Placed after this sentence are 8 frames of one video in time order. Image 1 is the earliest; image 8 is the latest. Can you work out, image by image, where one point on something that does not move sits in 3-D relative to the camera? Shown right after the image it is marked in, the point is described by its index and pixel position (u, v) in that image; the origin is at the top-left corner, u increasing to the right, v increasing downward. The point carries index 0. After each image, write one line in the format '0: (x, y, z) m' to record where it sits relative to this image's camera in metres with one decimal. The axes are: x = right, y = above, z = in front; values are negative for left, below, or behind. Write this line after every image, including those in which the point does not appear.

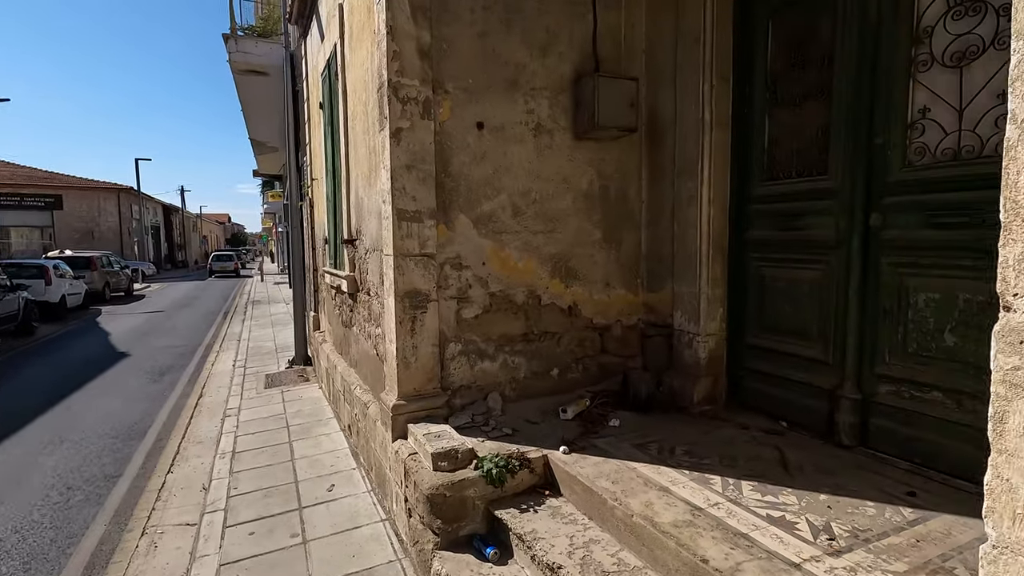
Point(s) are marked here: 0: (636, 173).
0: (+1.0, +0.9, +4.2) m
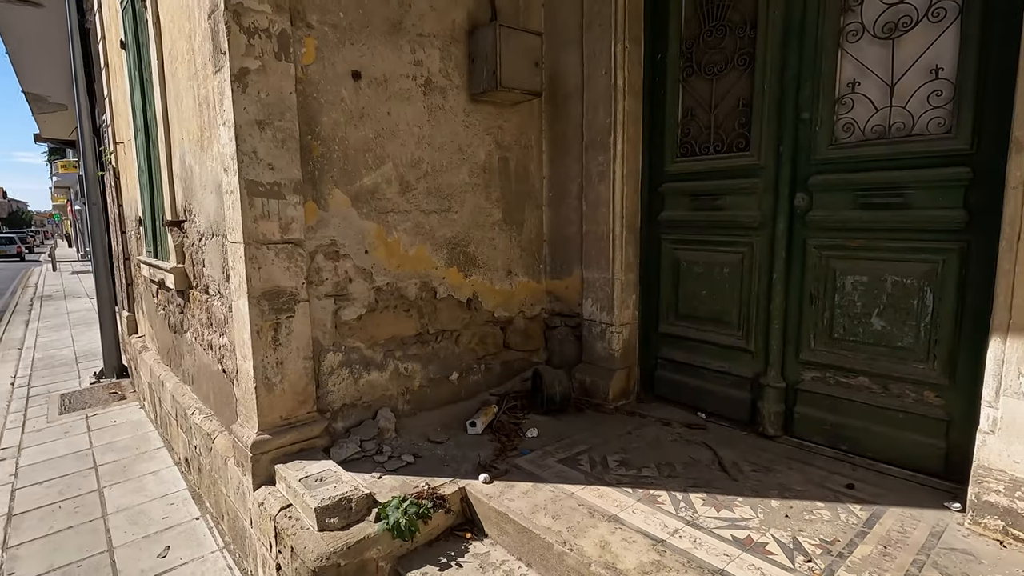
0: (+0.2, +1.0, +3.7) m
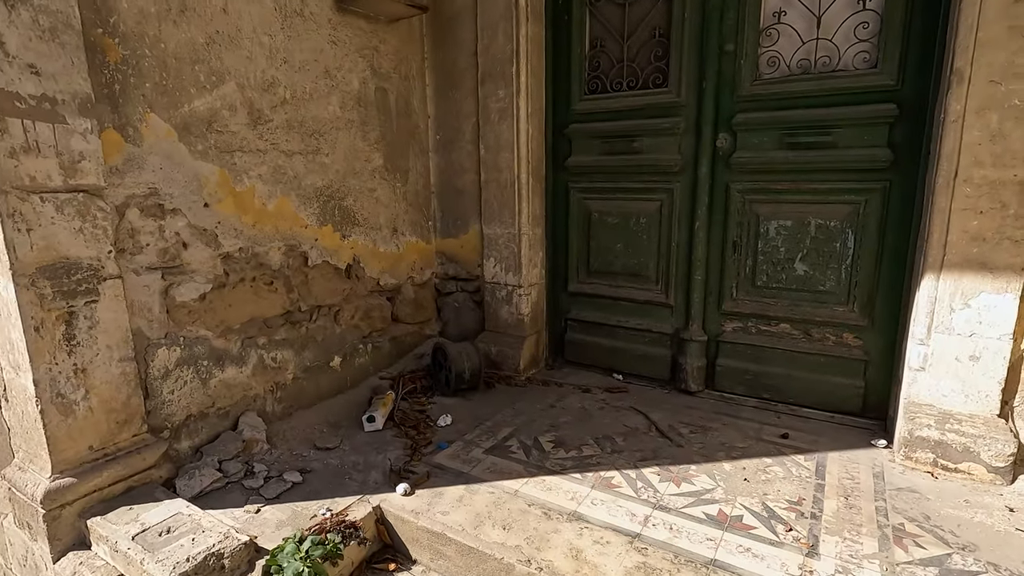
0: (-0.5, +1.2, +3.0) m
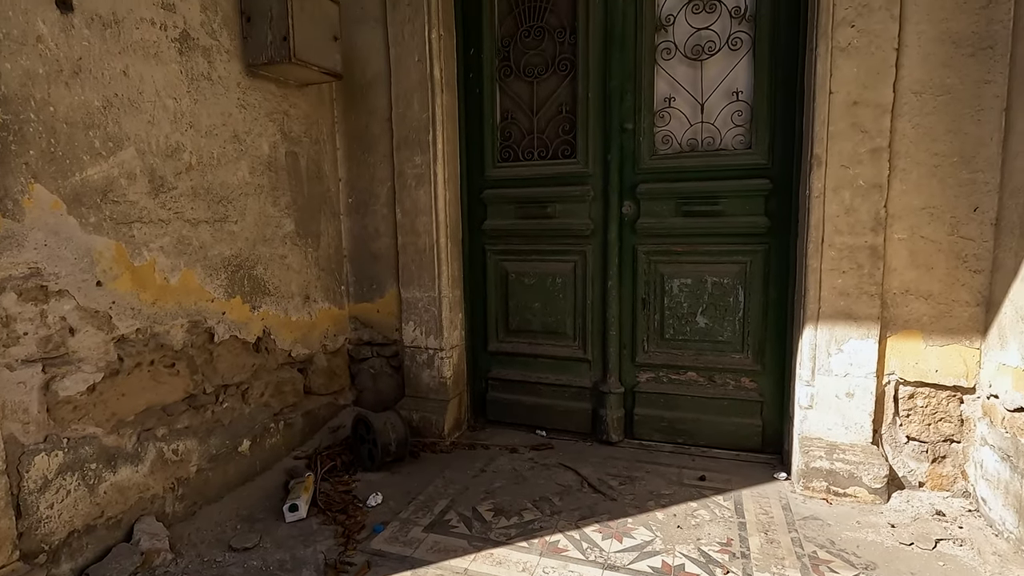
0: (-1.0, +0.8, +3.0) m
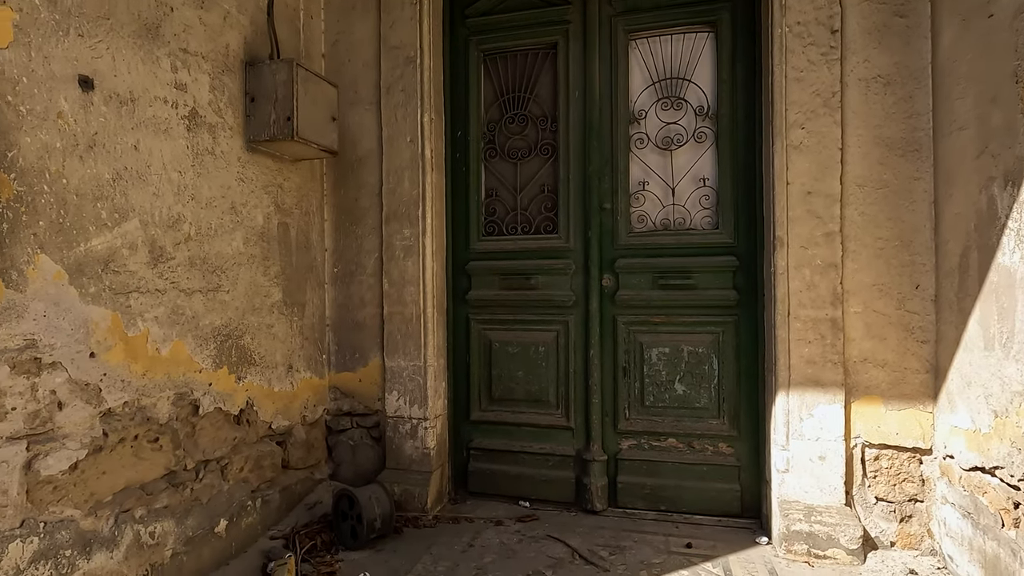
0: (-1.1, +0.4, +3.1) m
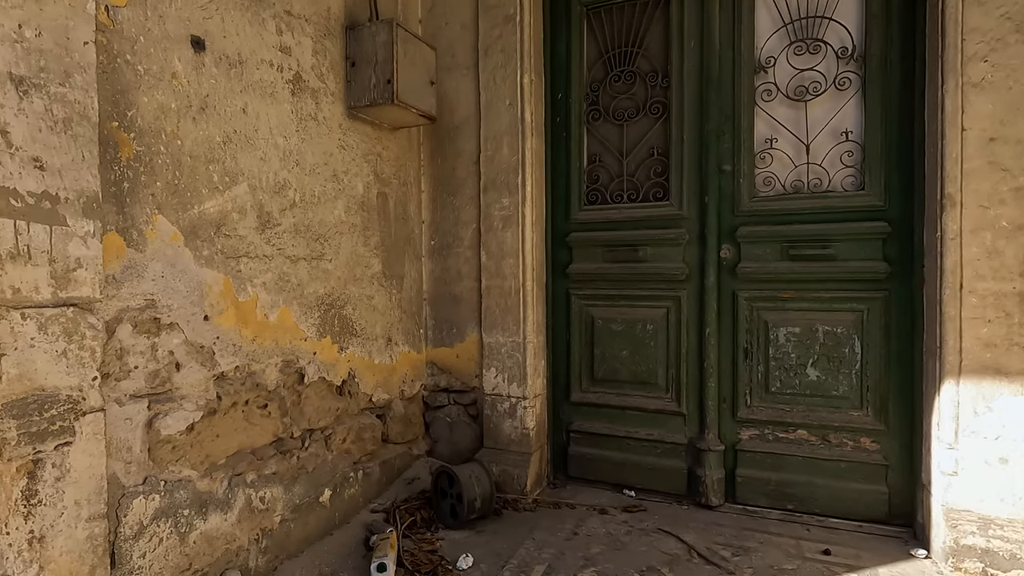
0: (-0.5, +0.6, +3.0) m
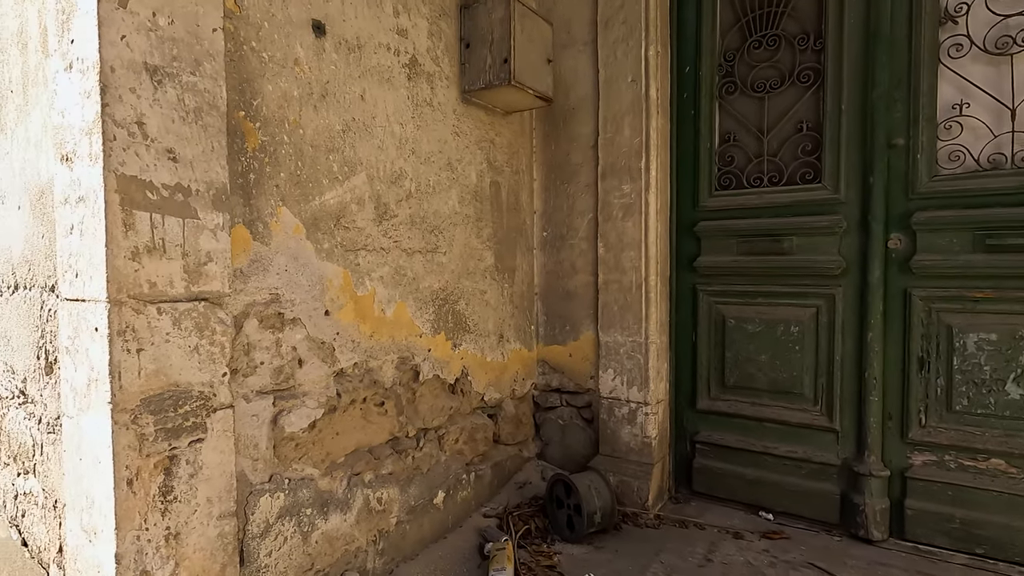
0: (+0.1, +0.6, +2.8) m
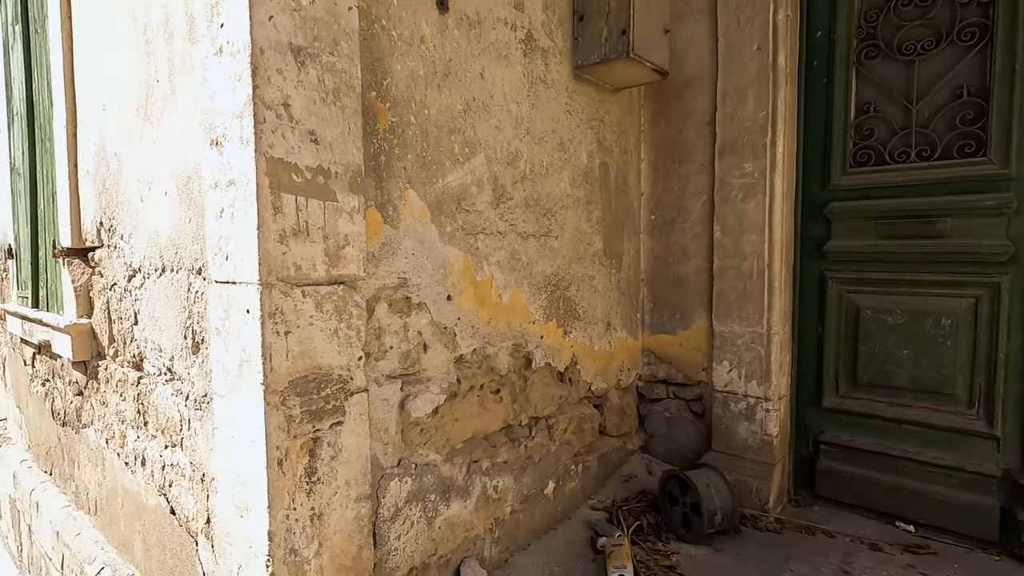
0: (+0.6, +0.7, +2.7) m
